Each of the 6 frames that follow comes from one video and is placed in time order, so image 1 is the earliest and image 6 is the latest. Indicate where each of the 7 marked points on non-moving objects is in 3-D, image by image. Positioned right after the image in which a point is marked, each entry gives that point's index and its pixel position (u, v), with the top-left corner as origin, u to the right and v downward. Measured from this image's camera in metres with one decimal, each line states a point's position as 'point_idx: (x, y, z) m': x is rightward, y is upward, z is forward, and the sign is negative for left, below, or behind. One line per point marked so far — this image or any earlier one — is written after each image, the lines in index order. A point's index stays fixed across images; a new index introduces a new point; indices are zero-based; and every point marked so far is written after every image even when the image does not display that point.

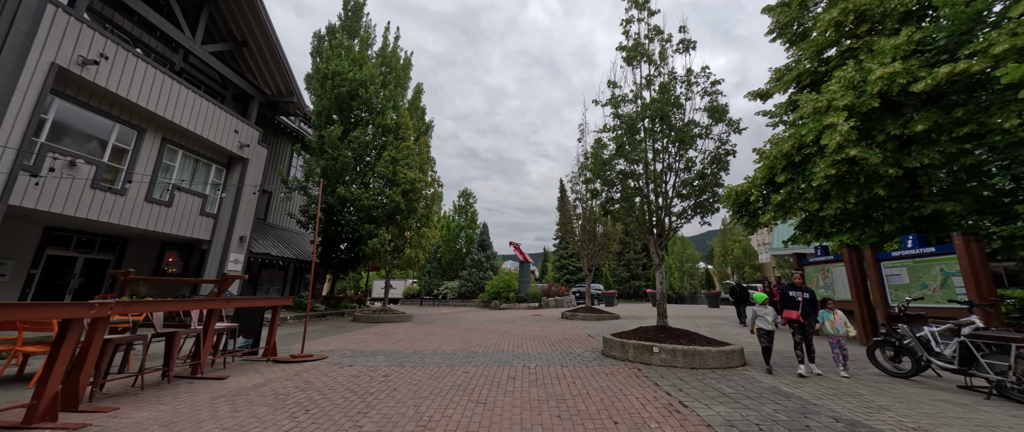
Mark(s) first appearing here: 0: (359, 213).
0: (-7.0, +0.1, +15.2) m
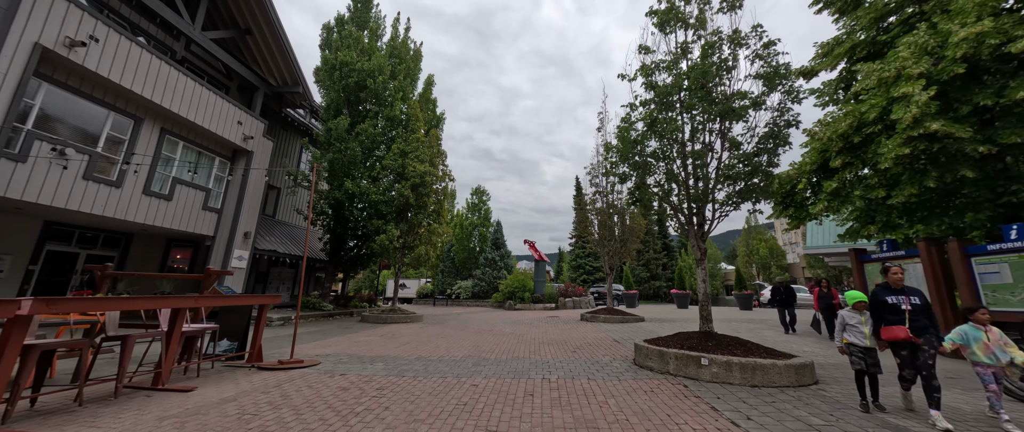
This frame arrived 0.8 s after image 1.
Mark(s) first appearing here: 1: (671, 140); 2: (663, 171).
0: (-6.3, +0.3, +14.6) m
1: (+3.2, +1.5, +6.6) m
2: (+3.1, +0.9, +6.9) m
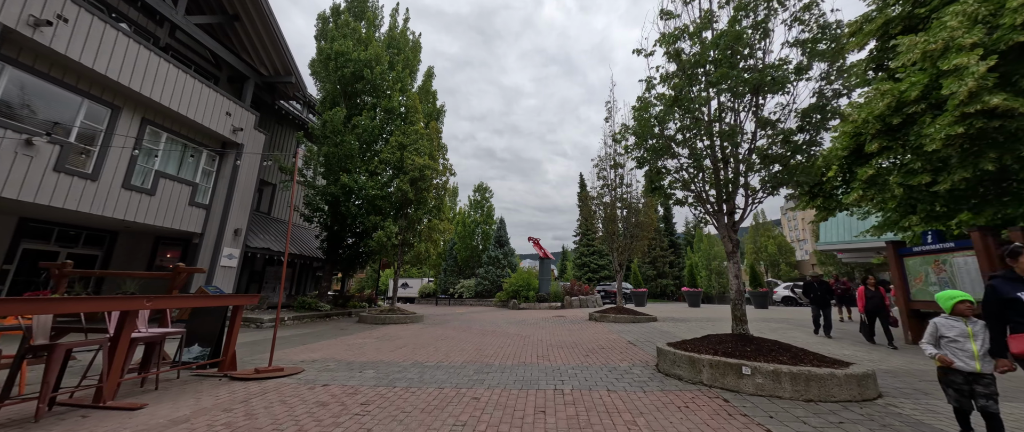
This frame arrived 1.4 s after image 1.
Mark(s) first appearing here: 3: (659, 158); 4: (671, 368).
0: (-6.1, +0.5, +14.0) m
1: (+3.3, +1.7, +5.9) m
2: (+3.2, +1.2, +6.2) m
3: (+2.8, +1.1, +6.3) m
4: (+2.3, -2.2, +4.8) m
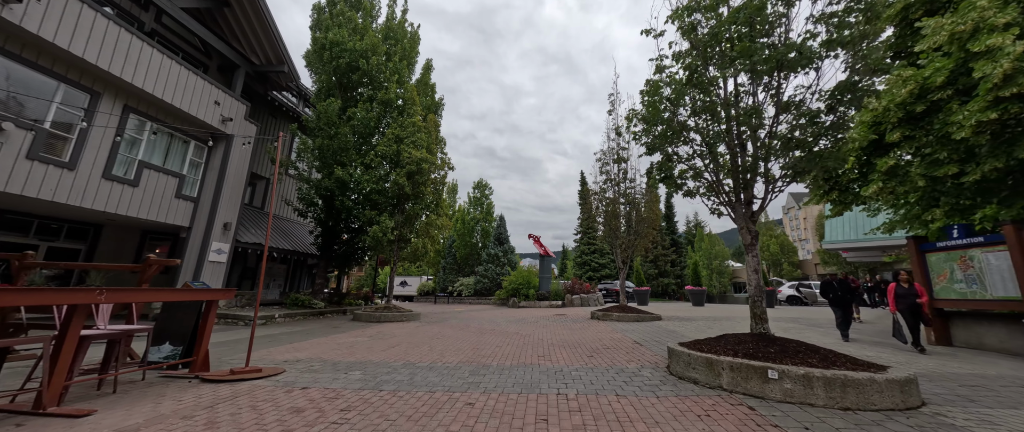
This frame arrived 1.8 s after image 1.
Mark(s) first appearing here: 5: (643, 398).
0: (-6.1, +0.7, +13.5) m
1: (+3.3, +1.9, +5.5) m
2: (+3.2, +1.3, +5.8) m
3: (+2.8, +1.3, +5.9) m
4: (+2.3, -2.0, +4.4) m
5: (+1.5, -2.1, +3.8) m
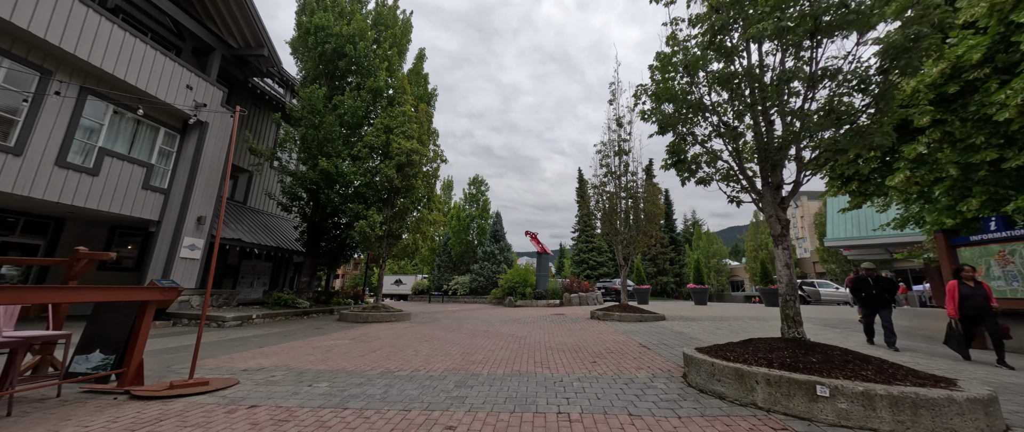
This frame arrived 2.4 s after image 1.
0: (-6.3, +0.9, +12.8) m
1: (+3.2, +2.1, +4.8) m
2: (+3.1, +1.5, +5.1) m
3: (+2.7, +1.5, +5.2) m
4: (+2.2, -1.9, +3.7) m
5: (+1.4, -1.9, +3.1) m
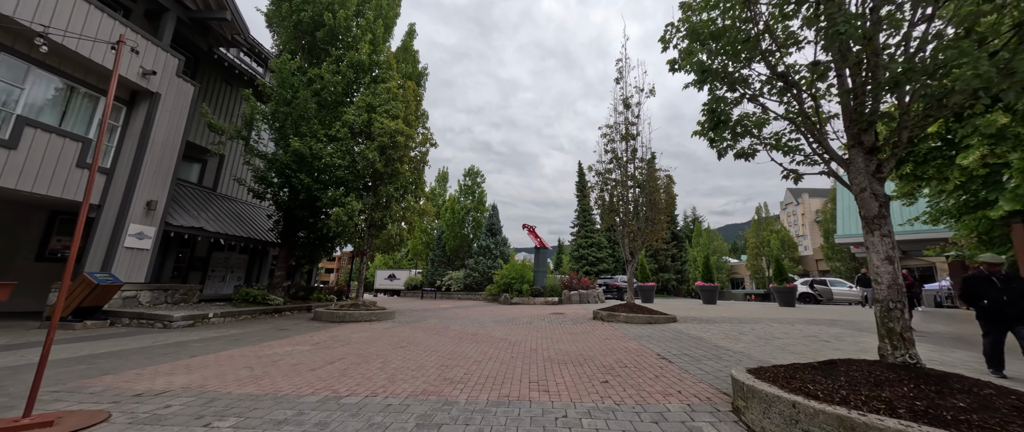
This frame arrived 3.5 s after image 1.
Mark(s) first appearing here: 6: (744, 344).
0: (-6.5, +1.4, +11.5) m
1: (+3.0, +2.3, +3.5) m
2: (+3.0, +1.7, +3.8) m
3: (+2.6, +1.7, +4.0) m
4: (+2.0, -1.6, +2.5) m
5: (+1.3, -1.6, +1.9) m
6: (+4.7, -2.6, +6.8) m
